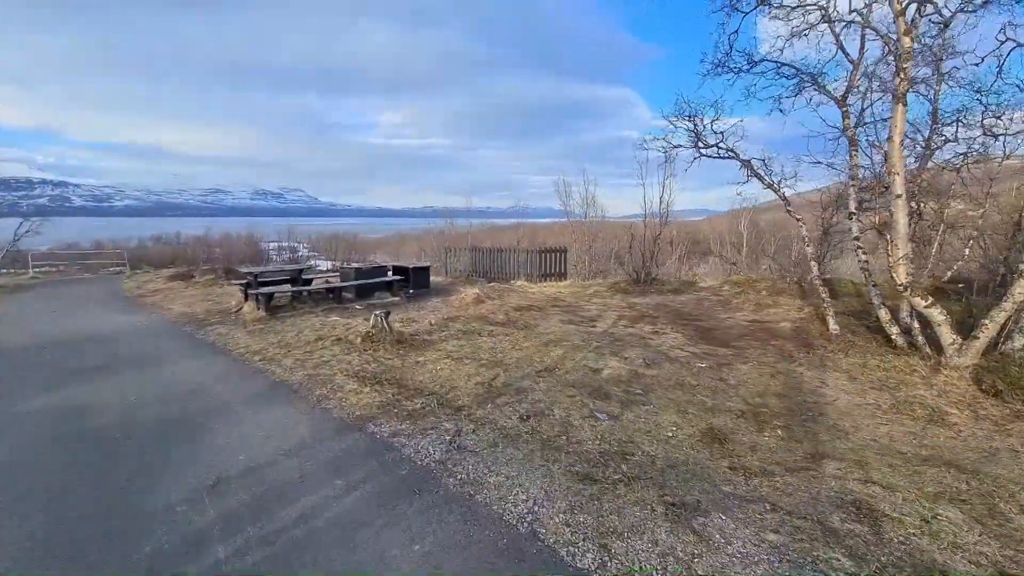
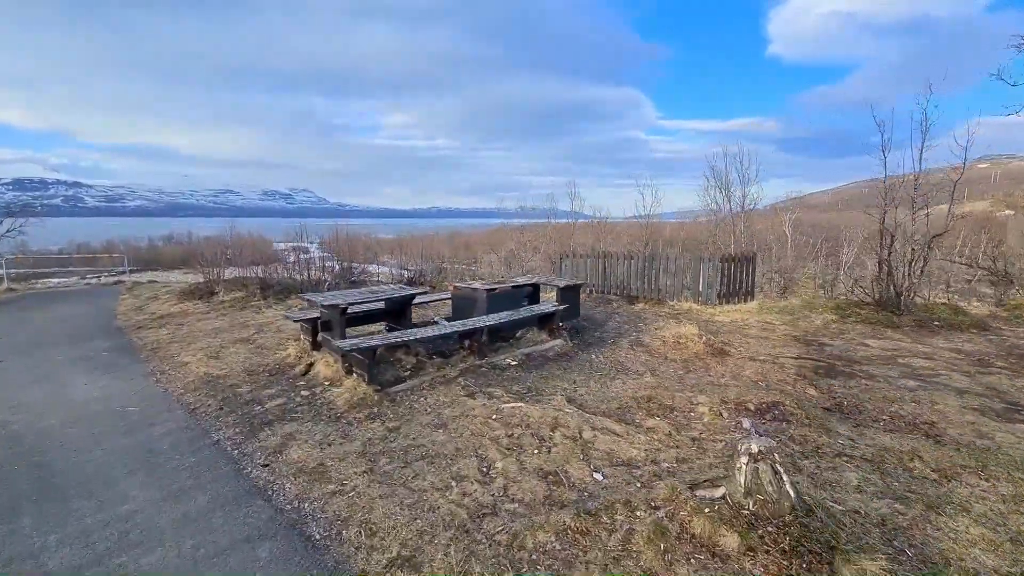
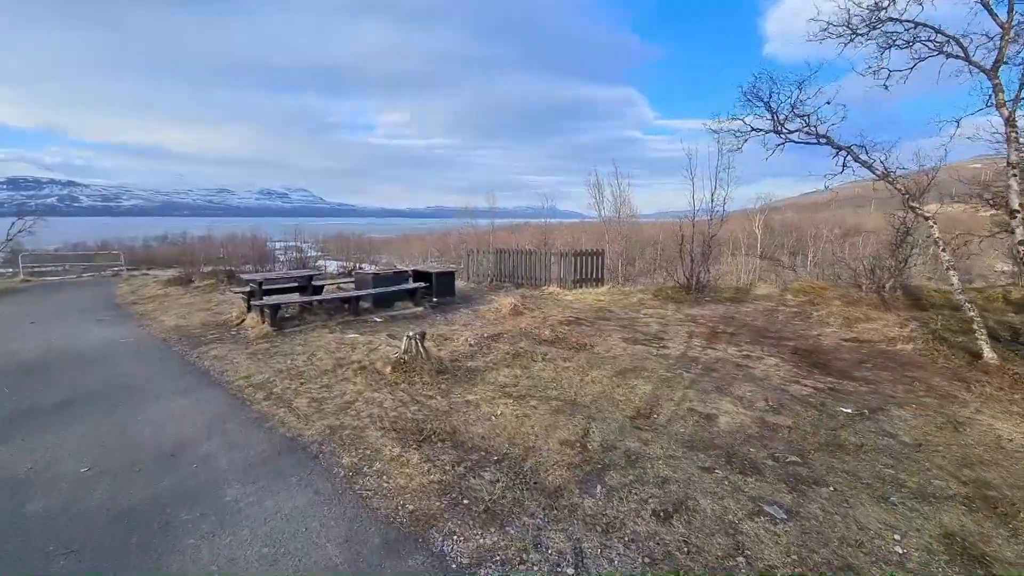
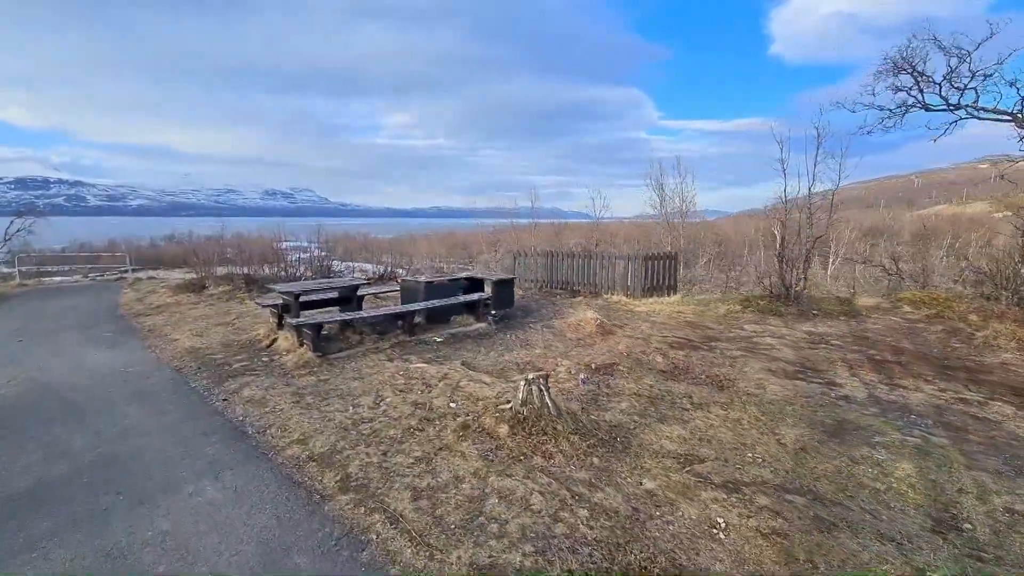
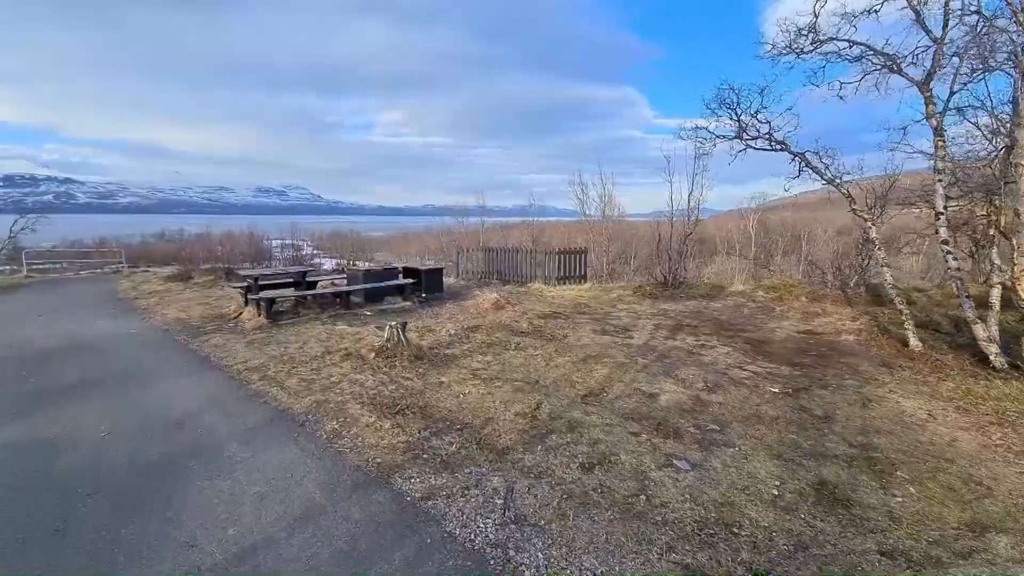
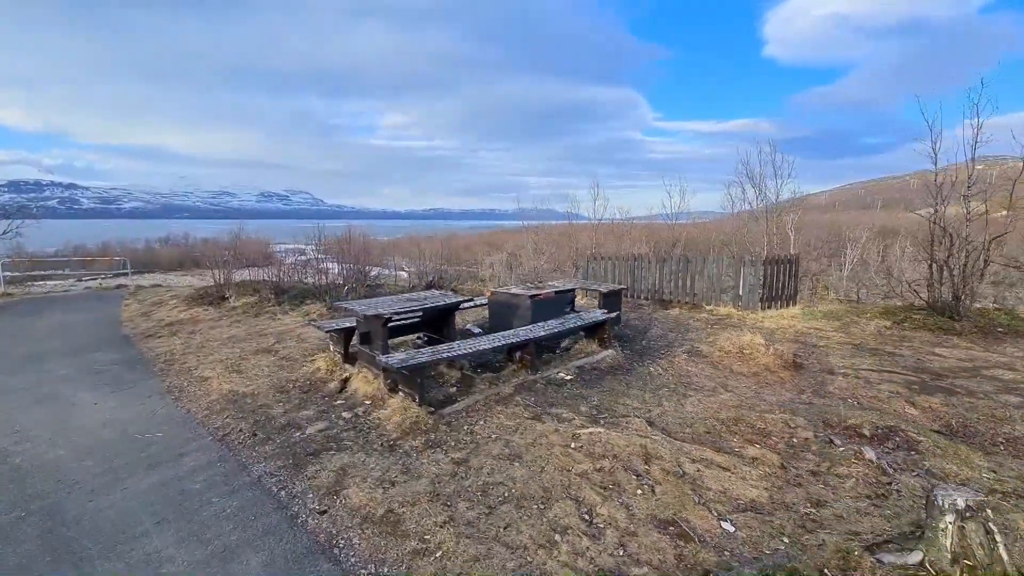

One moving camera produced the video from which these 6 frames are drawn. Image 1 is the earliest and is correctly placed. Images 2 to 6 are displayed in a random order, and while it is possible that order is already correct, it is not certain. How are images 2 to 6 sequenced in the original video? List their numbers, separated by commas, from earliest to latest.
5, 3, 4, 2, 6
